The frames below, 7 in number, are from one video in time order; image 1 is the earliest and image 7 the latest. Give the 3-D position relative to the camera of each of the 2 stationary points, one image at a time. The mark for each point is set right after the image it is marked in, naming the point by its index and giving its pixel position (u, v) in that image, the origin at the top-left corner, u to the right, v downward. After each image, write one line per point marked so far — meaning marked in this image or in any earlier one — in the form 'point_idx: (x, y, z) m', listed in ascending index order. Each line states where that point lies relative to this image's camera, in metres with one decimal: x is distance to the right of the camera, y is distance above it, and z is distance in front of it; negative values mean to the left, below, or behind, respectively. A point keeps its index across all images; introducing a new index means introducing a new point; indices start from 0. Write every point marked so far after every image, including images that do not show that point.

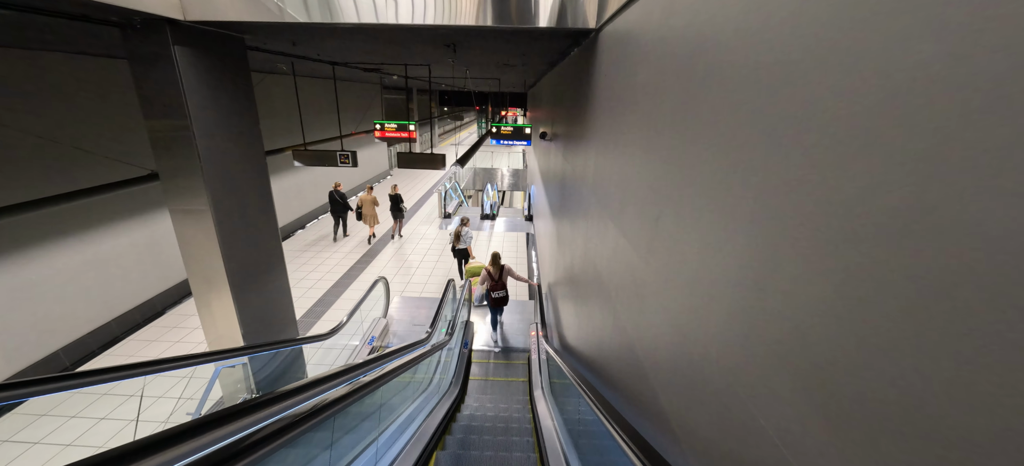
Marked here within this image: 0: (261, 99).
0: (-4.7, +2.4, +6.5) m
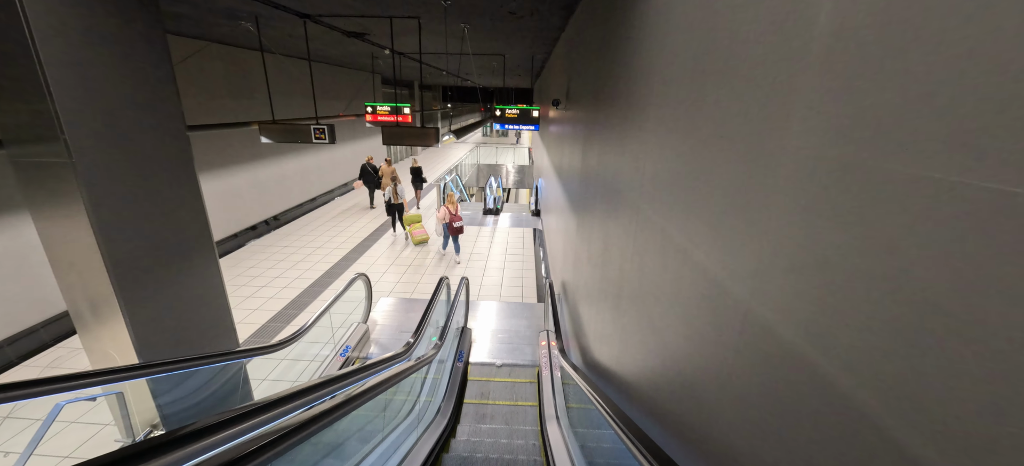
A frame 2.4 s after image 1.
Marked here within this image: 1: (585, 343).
0: (-4.6, +2.6, +5.8) m
1: (+0.6, -0.9, +3.0) m
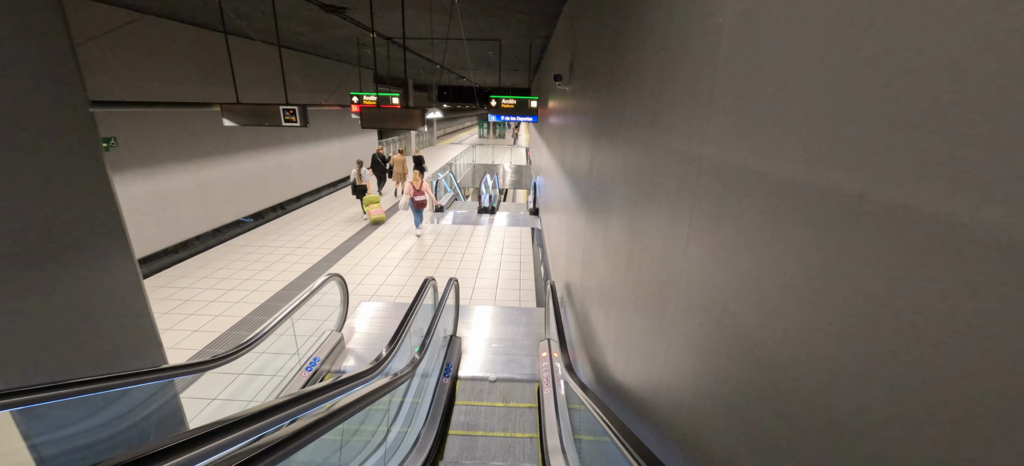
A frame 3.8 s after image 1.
0: (-4.7, +2.6, +5.3) m
1: (+0.6, -0.9, +2.5) m
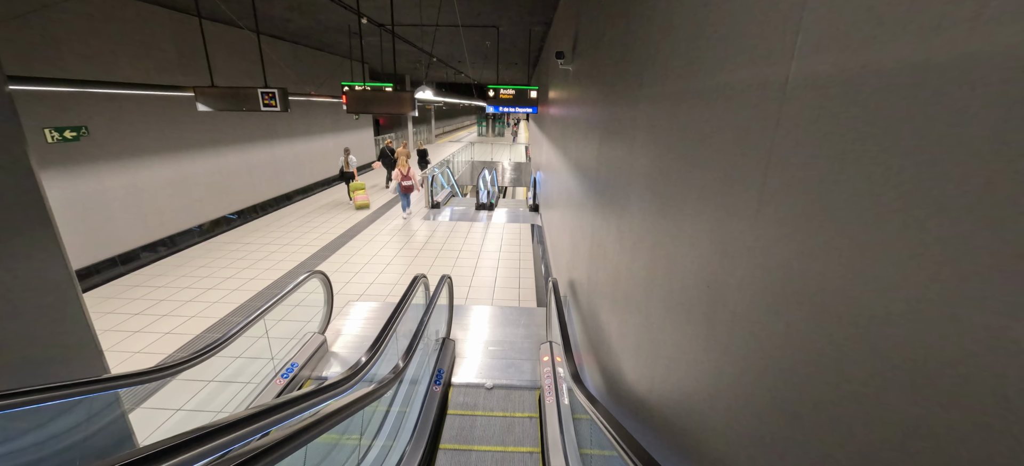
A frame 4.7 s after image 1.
0: (-4.7, +2.7, +5.0) m
1: (+0.6, -0.8, +2.3) m
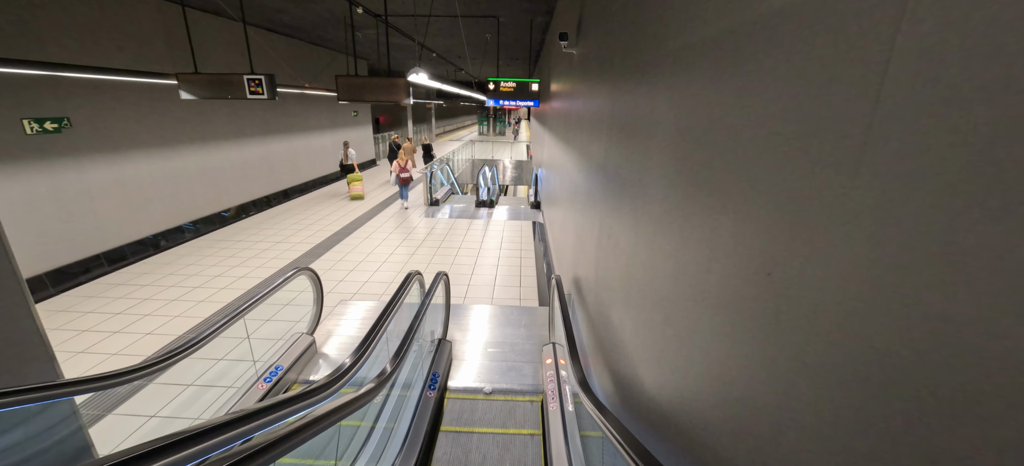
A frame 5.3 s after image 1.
0: (-4.7, +2.7, +4.9) m
1: (+0.6, -0.8, +2.1) m
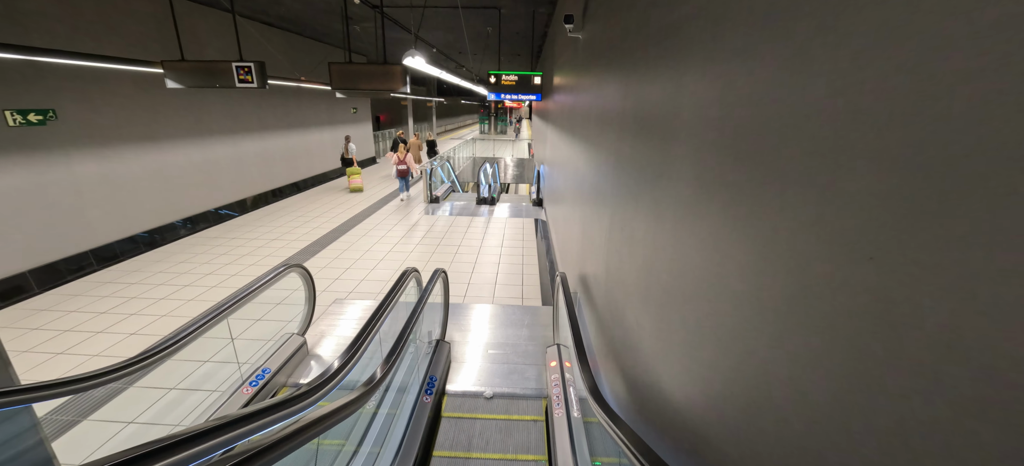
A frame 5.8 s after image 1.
0: (-4.7, +2.7, +4.7) m
1: (+0.6, -0.7, +1.9) m
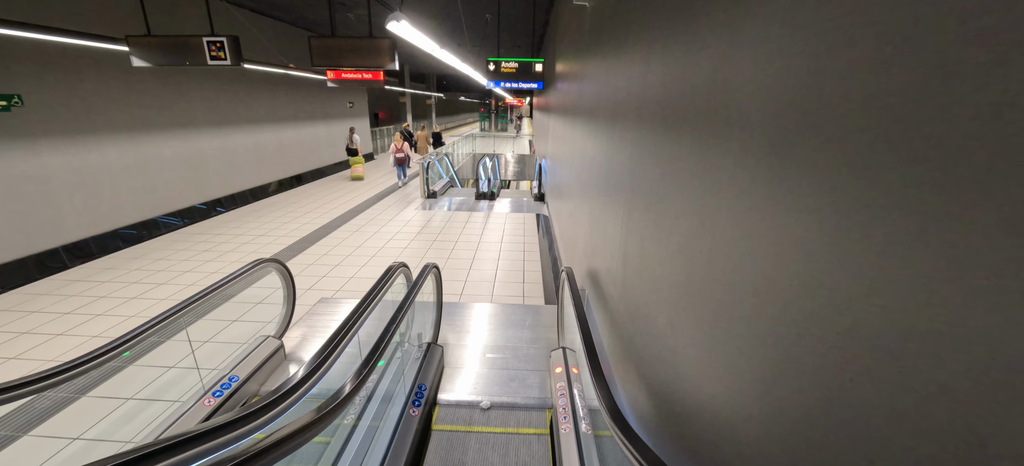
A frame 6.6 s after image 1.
0: (-4.7, +2.8, +4.4) m
1: (+0.6, -0.7, +1.6) m
